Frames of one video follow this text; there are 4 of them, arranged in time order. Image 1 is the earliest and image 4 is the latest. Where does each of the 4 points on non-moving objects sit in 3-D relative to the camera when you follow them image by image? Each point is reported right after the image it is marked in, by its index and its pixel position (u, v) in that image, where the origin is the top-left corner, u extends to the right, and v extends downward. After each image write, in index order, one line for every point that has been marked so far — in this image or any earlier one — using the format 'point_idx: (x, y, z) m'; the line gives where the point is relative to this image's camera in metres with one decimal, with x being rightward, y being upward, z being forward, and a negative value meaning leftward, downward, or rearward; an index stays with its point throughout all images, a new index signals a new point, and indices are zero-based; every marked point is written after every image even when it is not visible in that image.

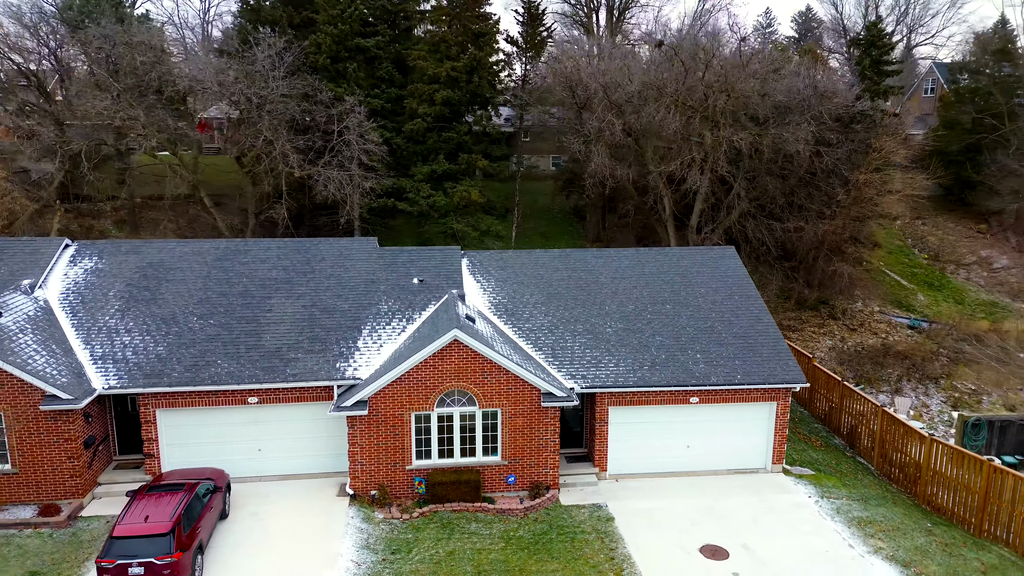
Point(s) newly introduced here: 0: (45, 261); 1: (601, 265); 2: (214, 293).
0: (-8.3, +0.4, +13.5) m
1: (+1.7, +0.5, +15.0) m
2: (-5.3, -0.1, +13.4) m
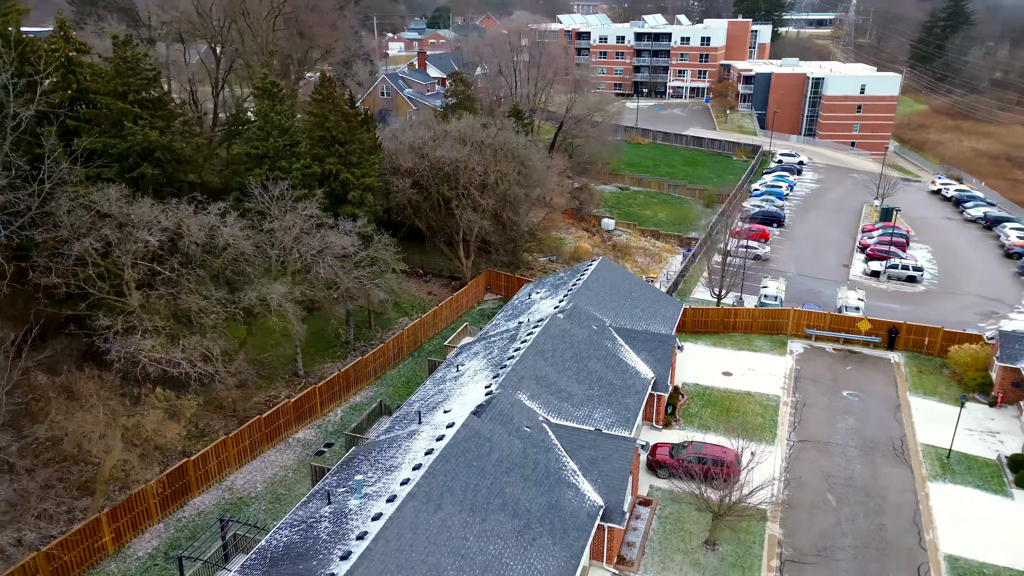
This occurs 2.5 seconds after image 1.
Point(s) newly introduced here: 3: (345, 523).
0: (+0.3, -3.2, +20.6) m
1: (+3.3, +0.1, +29.6) m
2: (+1.9, -2.7, +23.1) m
3: (-3.5, -5.0, +16.3) m
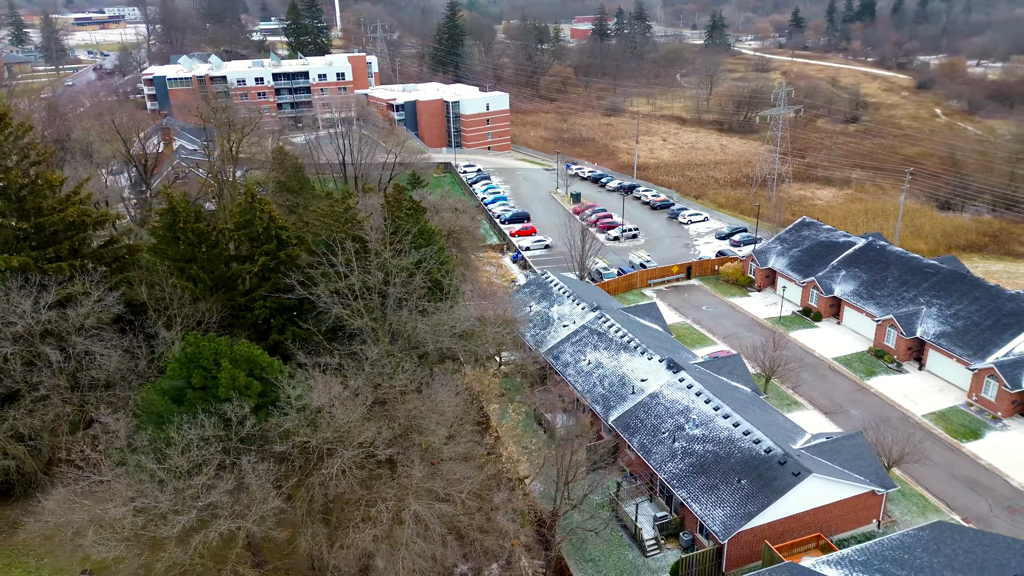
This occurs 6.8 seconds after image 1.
0: (+7.6, -3.3, +34.7) m
1: (+3.4, -0.1, +43.2) m
2: (+7.0, -2.6, +37.6) m
3: (+7.9, -5.7, +29.1) m
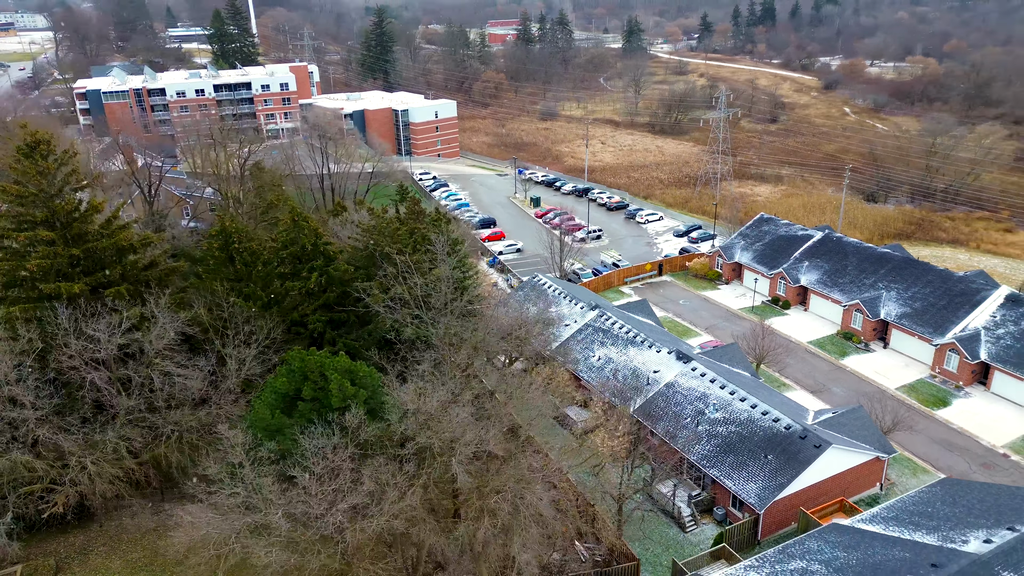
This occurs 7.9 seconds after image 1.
0: (+8.5, -3.1, +37.4) m
1: (+3.2, -0.1, +45.4) m
2: (+7.6, -2.4, +40.2) m
3: (+9.5, -5.5, +31.9) m
